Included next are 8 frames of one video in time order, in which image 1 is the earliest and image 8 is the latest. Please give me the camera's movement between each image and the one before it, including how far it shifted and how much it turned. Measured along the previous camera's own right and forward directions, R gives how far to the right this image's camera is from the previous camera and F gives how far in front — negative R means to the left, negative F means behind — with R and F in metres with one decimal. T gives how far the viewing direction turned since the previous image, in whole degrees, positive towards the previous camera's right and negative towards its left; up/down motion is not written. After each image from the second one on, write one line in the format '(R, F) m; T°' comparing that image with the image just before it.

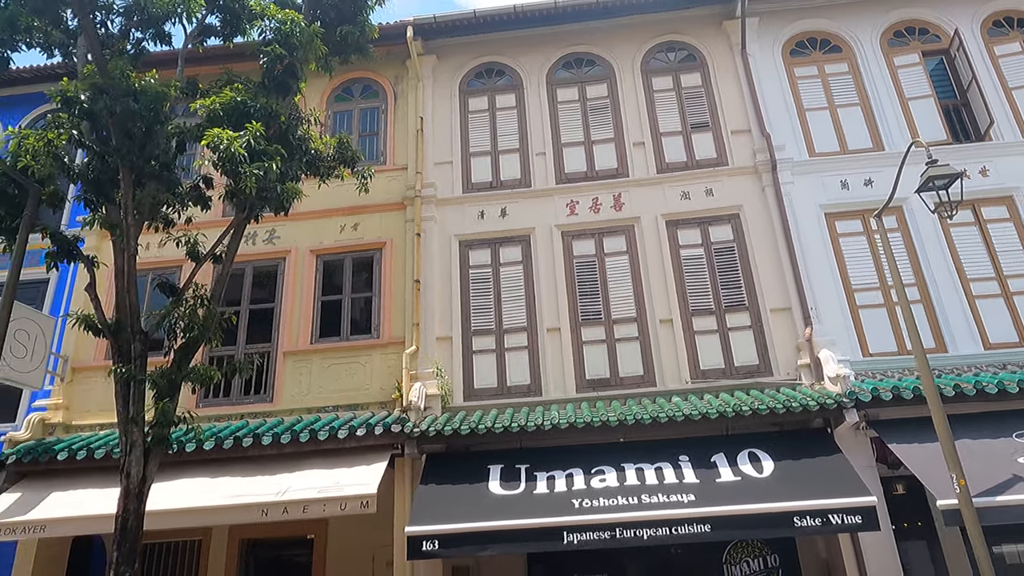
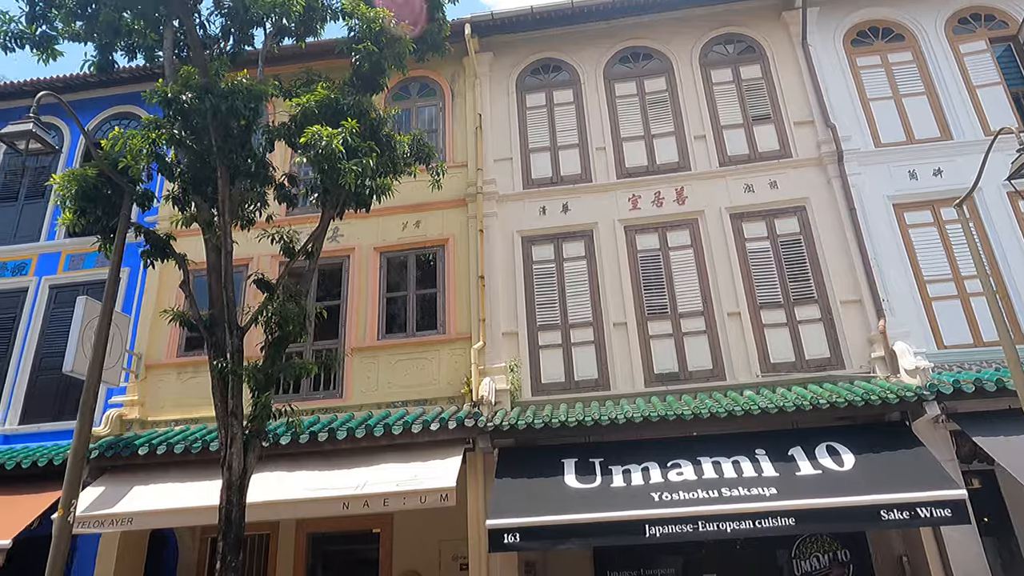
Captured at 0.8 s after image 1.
(-0.6, 0.0) m; -2°
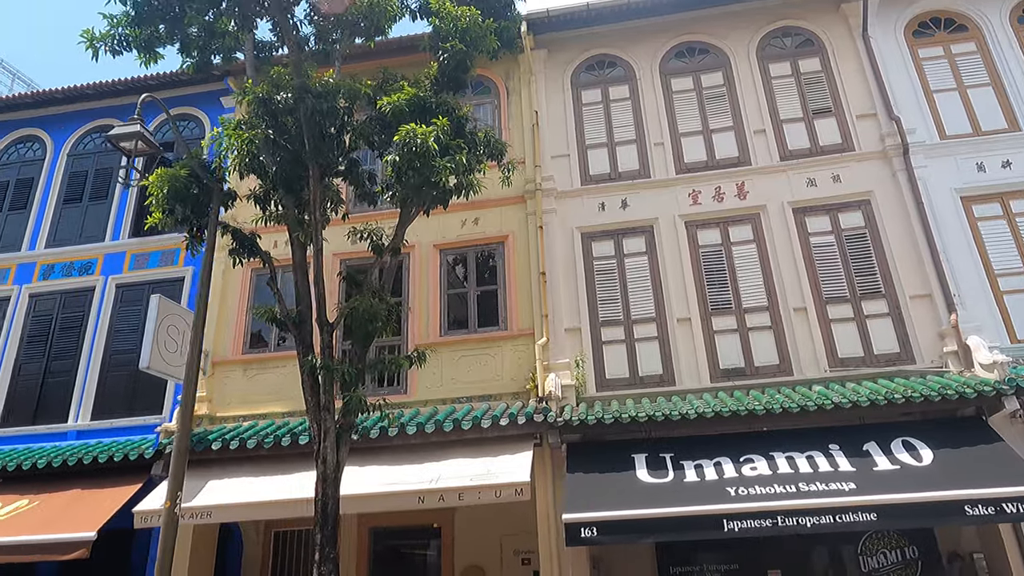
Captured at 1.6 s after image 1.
(-0.6, 0.0) m; -2°
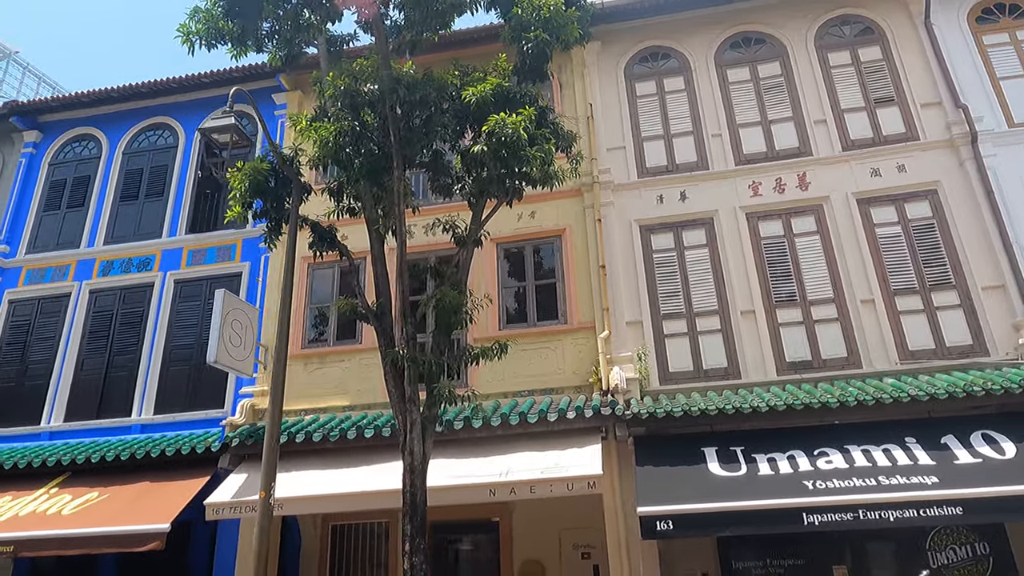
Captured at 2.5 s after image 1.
(-0.6, 0.0) m; -1°
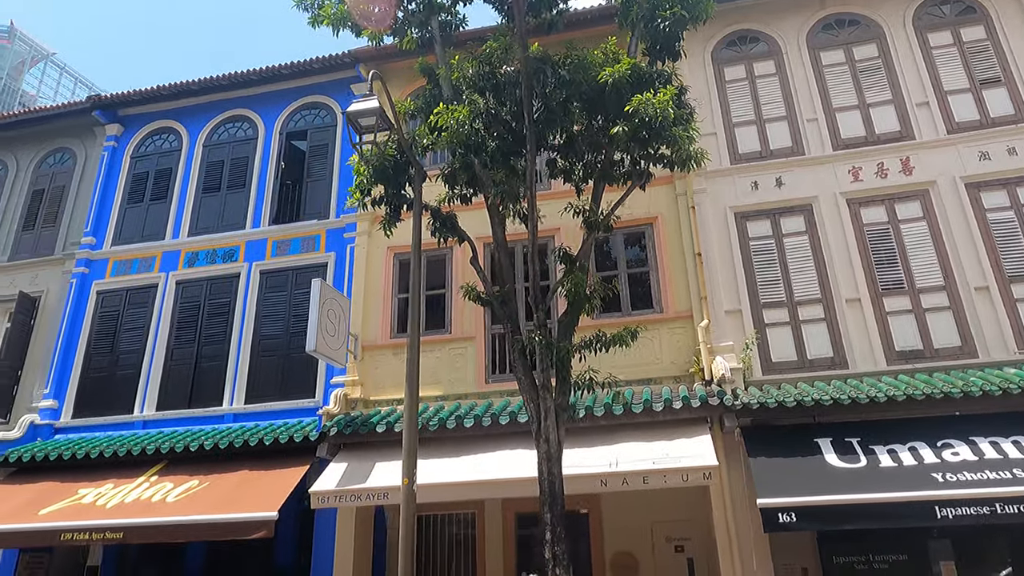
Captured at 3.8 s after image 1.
(-1.0, +0.1) m; -2°
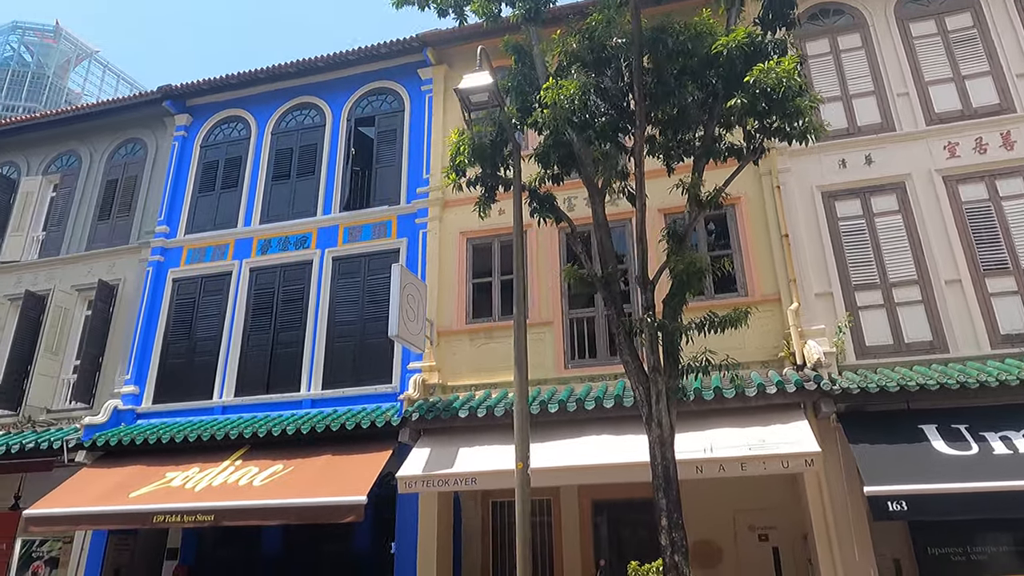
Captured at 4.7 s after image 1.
(-0.7, +0.1) m; -3°
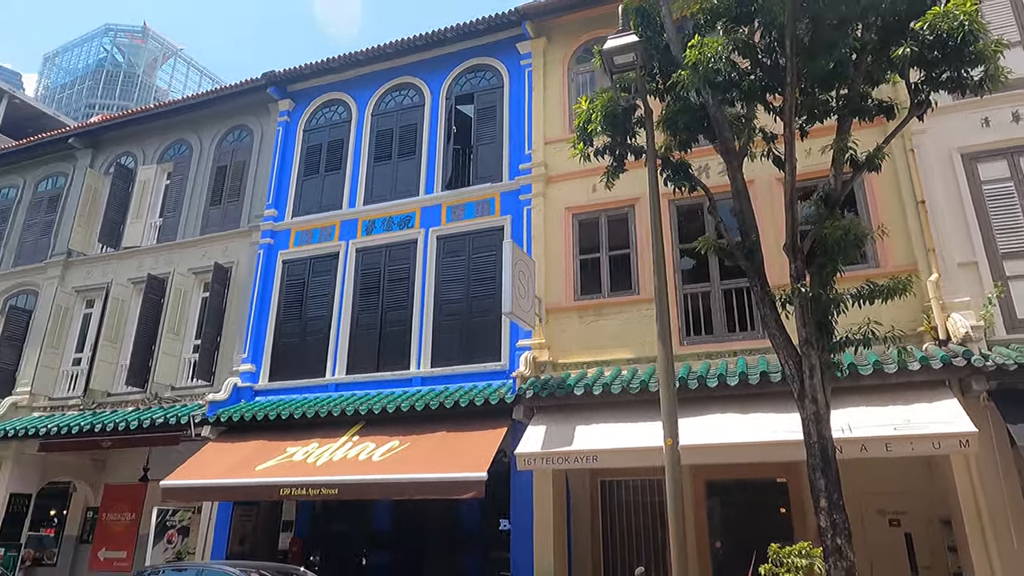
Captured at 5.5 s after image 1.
(-0.6, +0.1) m; -6°
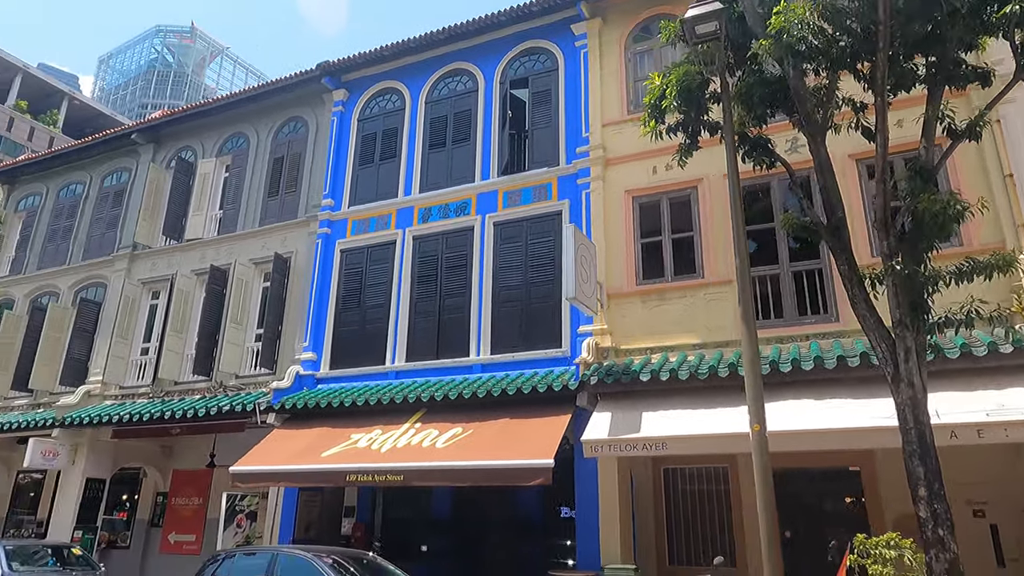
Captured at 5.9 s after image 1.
(-0.3, +0.1) m; -4°
